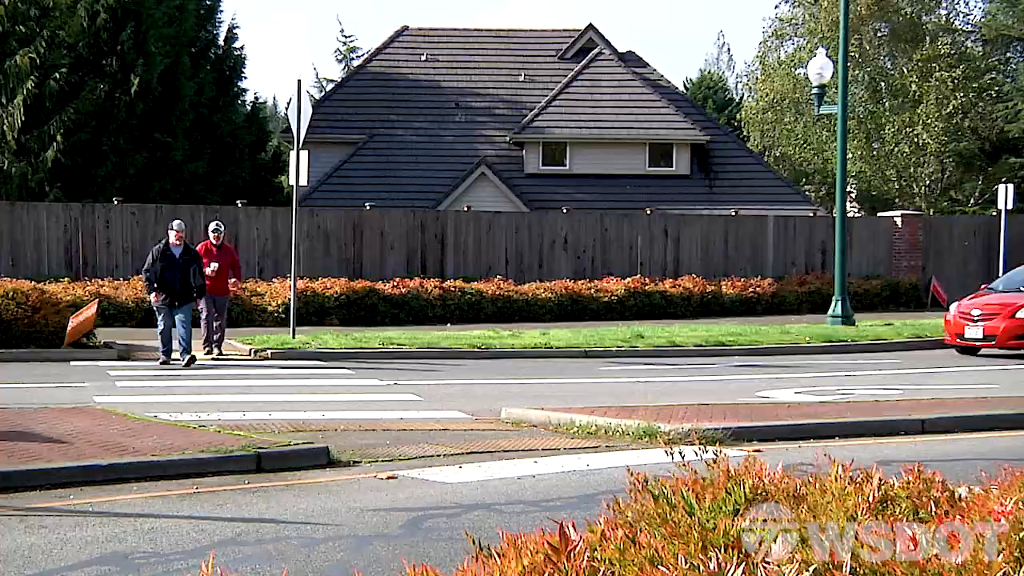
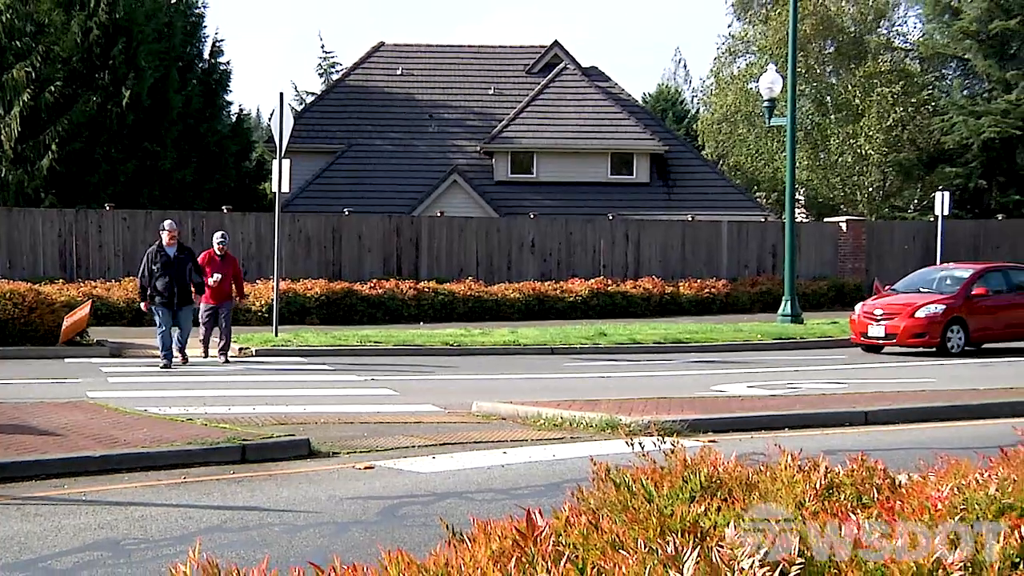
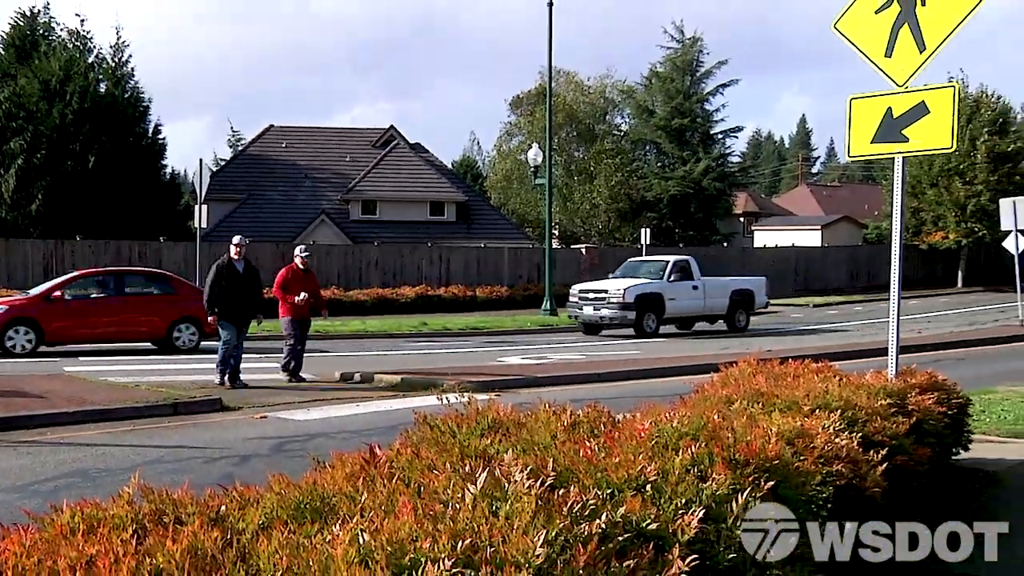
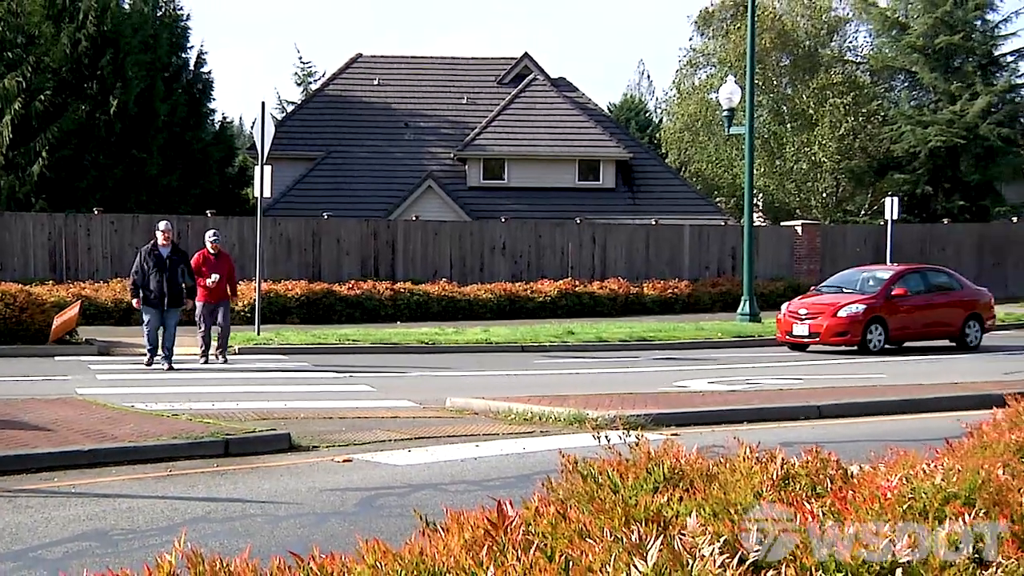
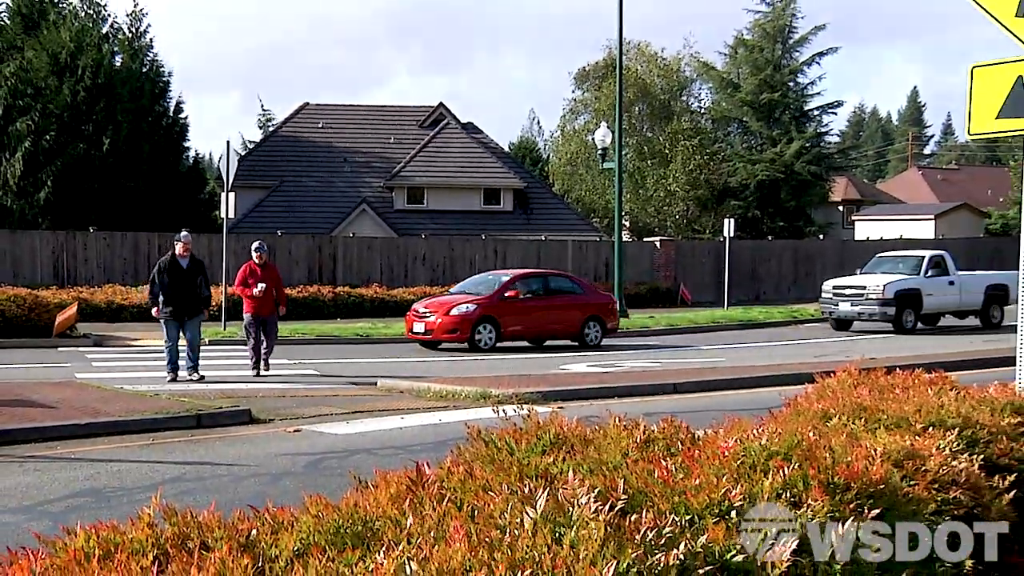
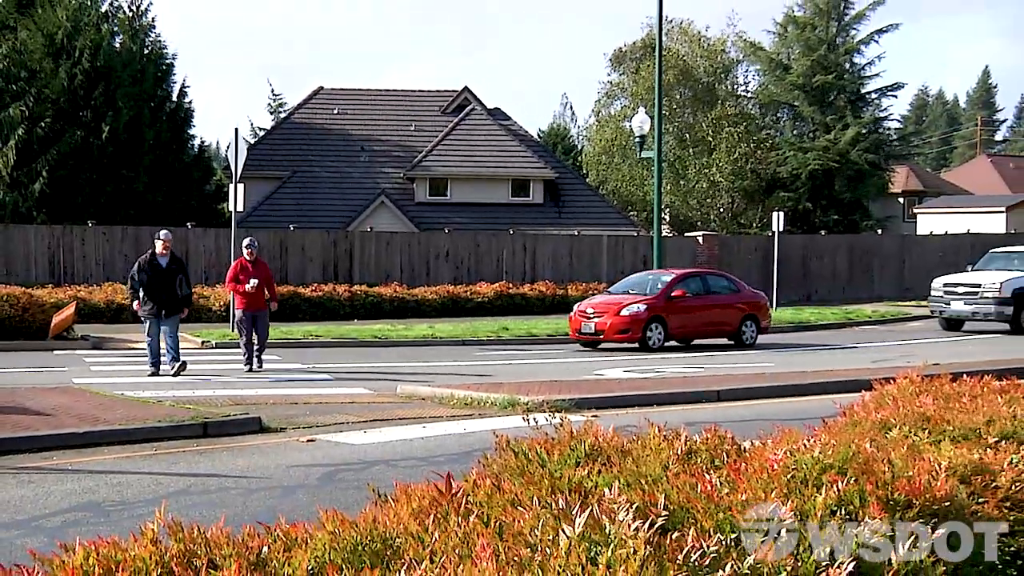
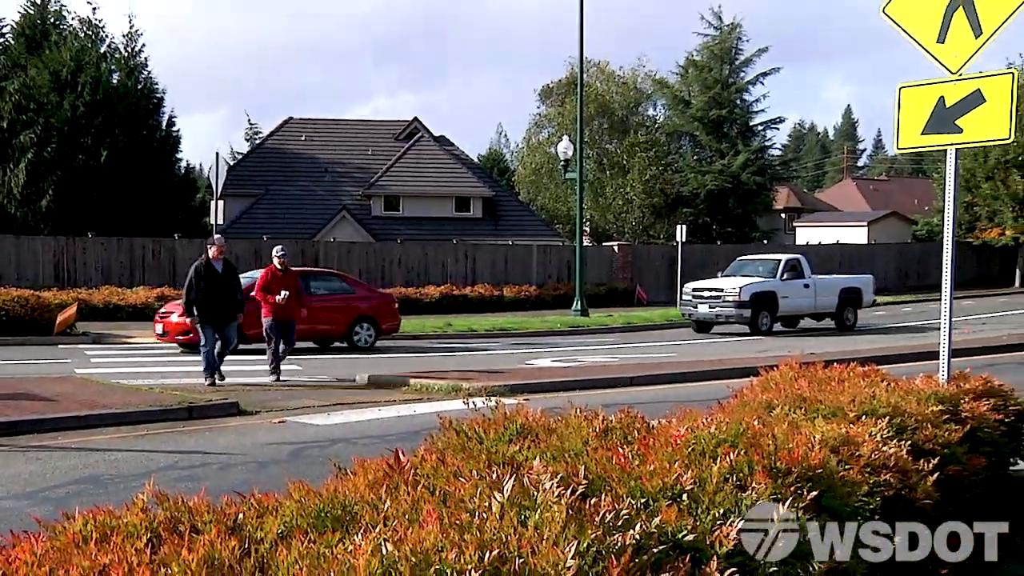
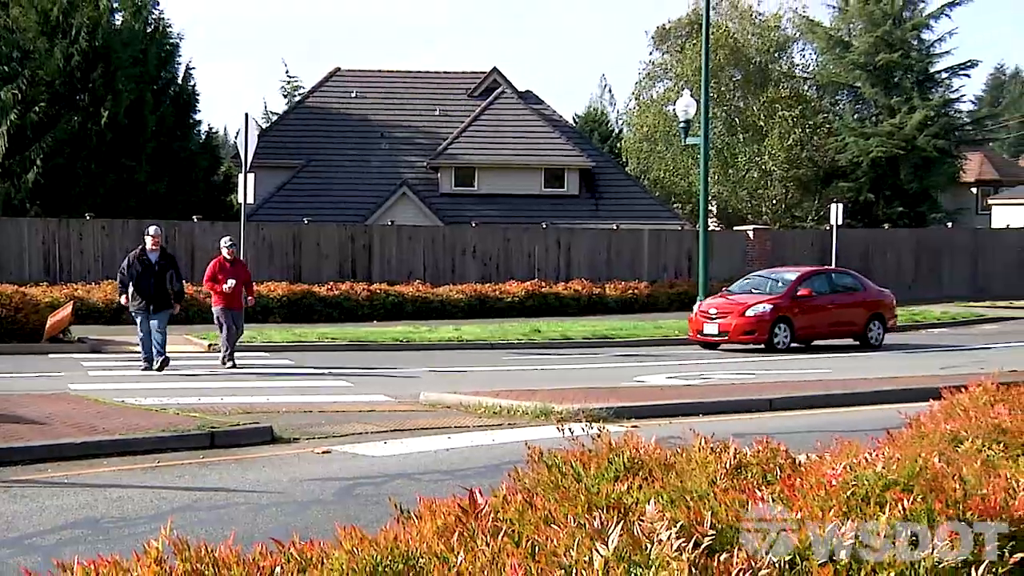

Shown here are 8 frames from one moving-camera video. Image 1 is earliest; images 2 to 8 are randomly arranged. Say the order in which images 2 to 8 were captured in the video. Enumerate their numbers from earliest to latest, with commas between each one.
2, 4, 8, 6, 5, 7, 3
